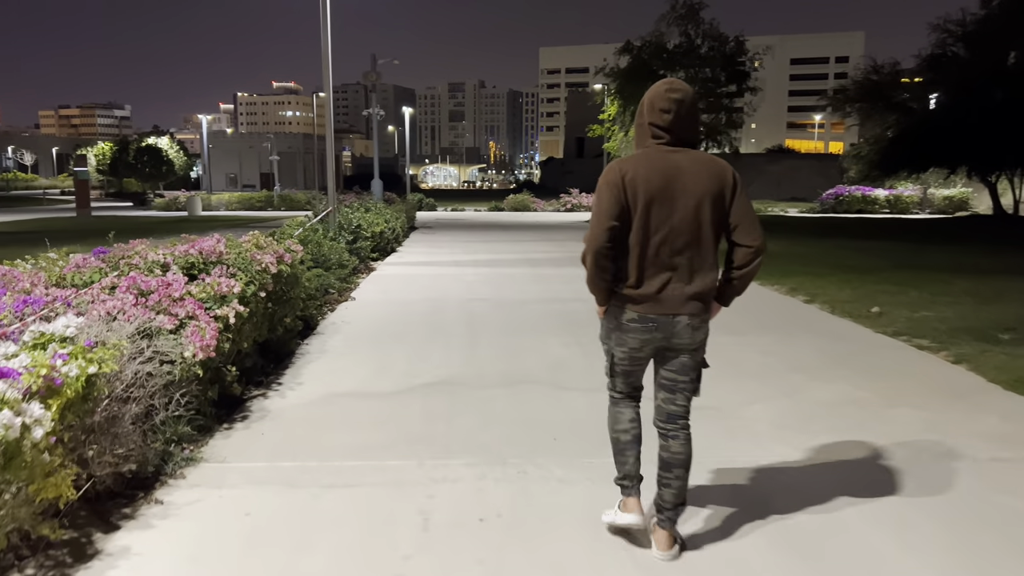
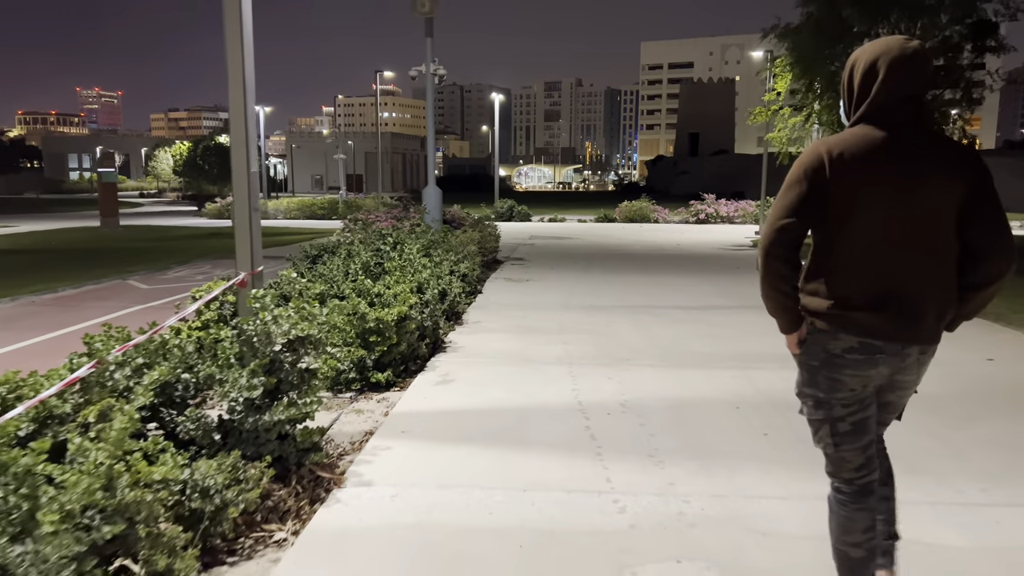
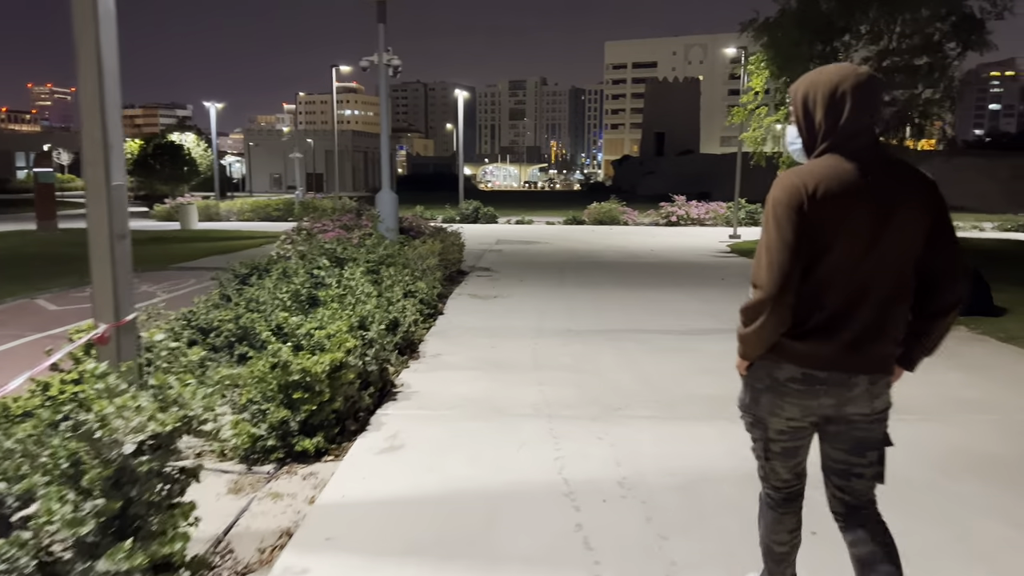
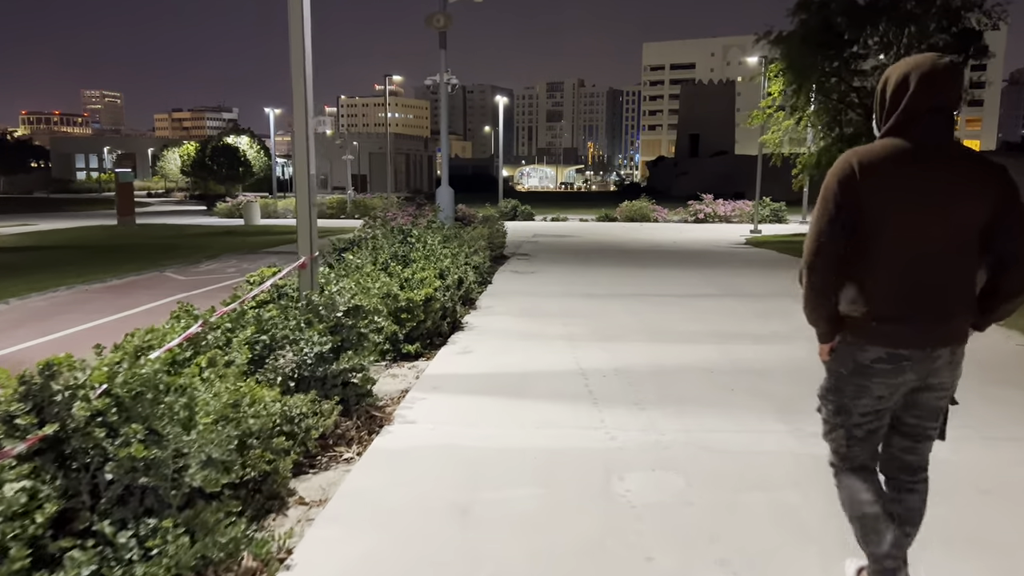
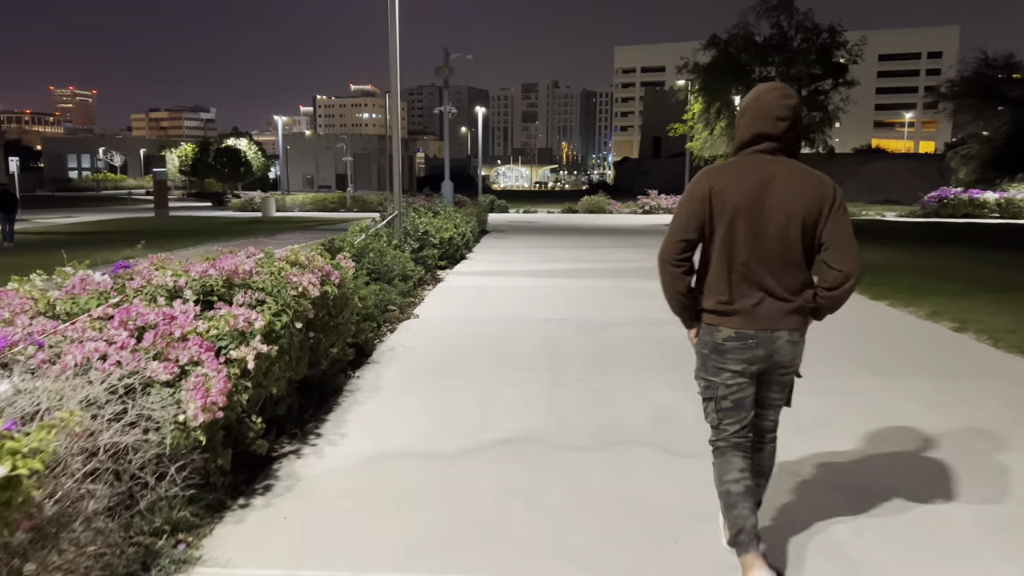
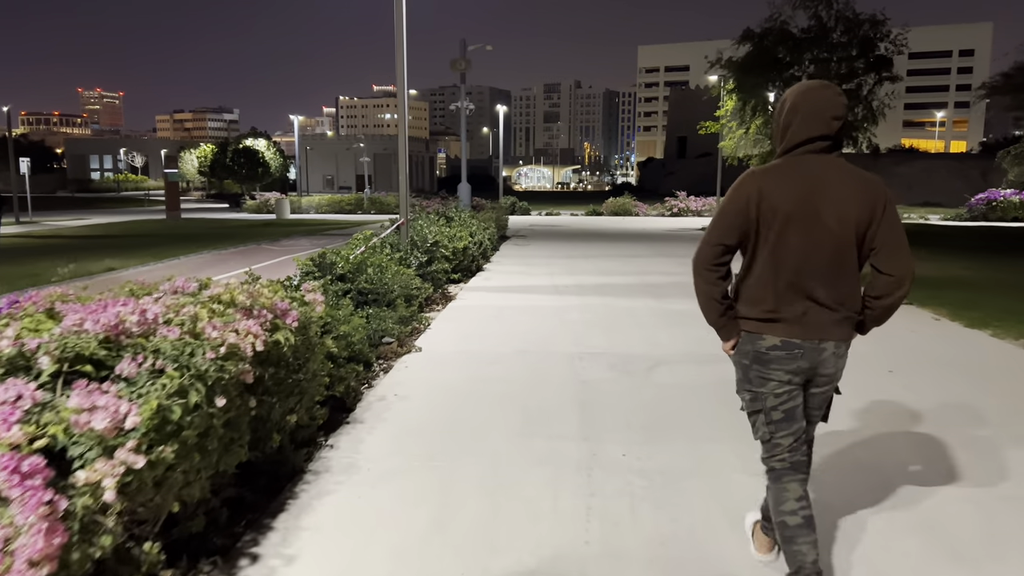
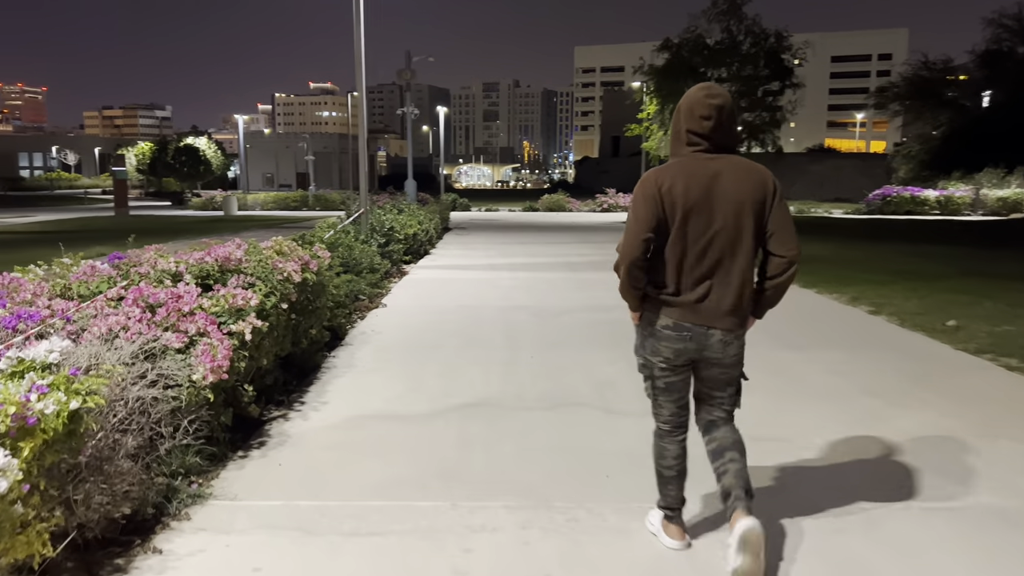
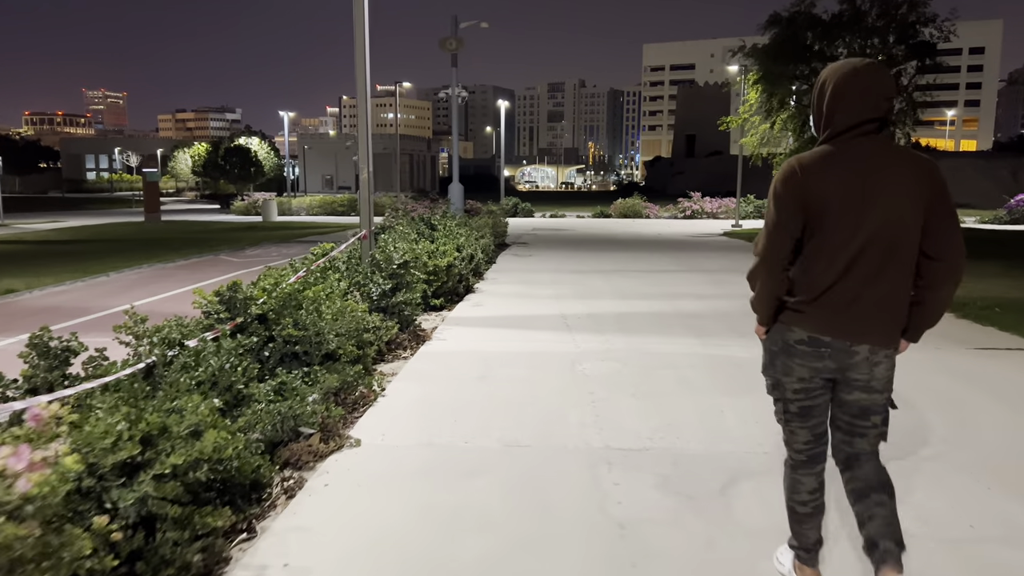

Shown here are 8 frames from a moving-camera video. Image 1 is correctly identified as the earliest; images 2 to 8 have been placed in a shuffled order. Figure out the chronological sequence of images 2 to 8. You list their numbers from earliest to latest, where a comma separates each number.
7, 5, 6, 8, 4, 2, 3
